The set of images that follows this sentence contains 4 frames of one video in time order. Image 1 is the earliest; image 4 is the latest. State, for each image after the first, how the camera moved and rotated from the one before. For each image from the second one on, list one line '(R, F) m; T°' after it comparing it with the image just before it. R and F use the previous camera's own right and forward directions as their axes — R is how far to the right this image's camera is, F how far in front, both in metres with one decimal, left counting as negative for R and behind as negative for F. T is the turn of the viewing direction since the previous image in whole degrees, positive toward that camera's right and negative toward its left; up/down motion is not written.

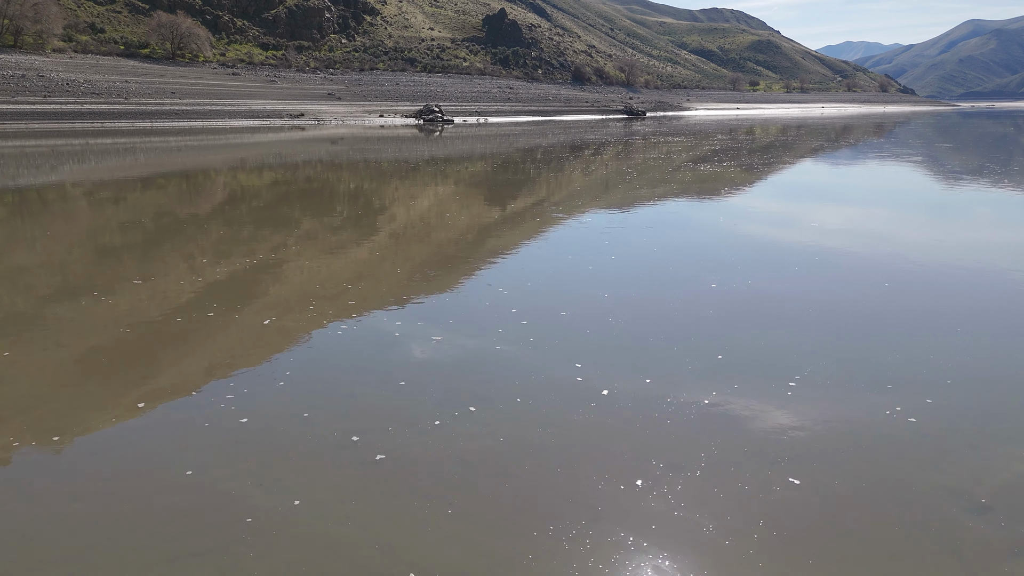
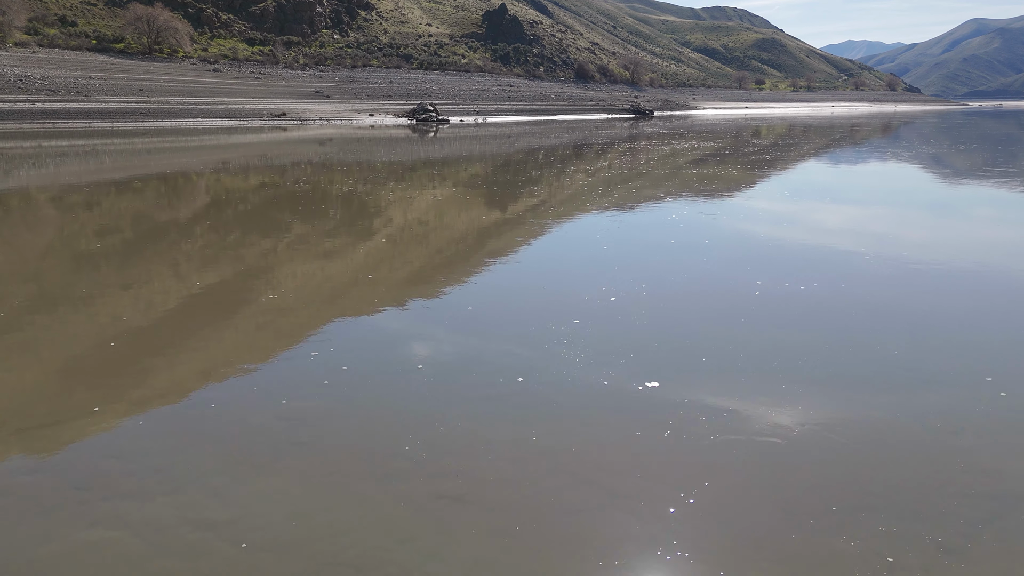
(0.0, +0.5) m; 0°
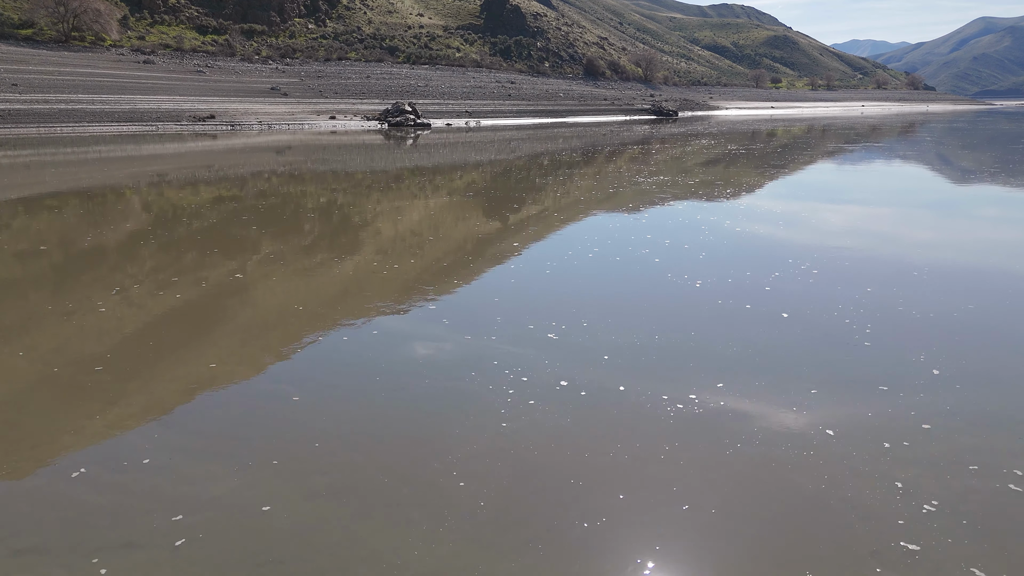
(0.0, +1.5) m; 0°
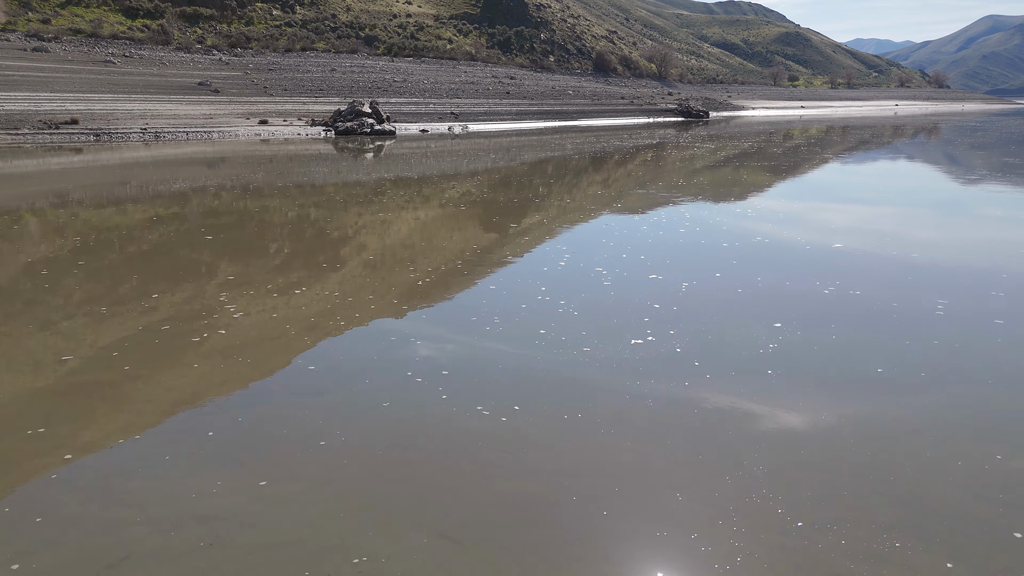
(+0.1, +1.4) m; 0°
